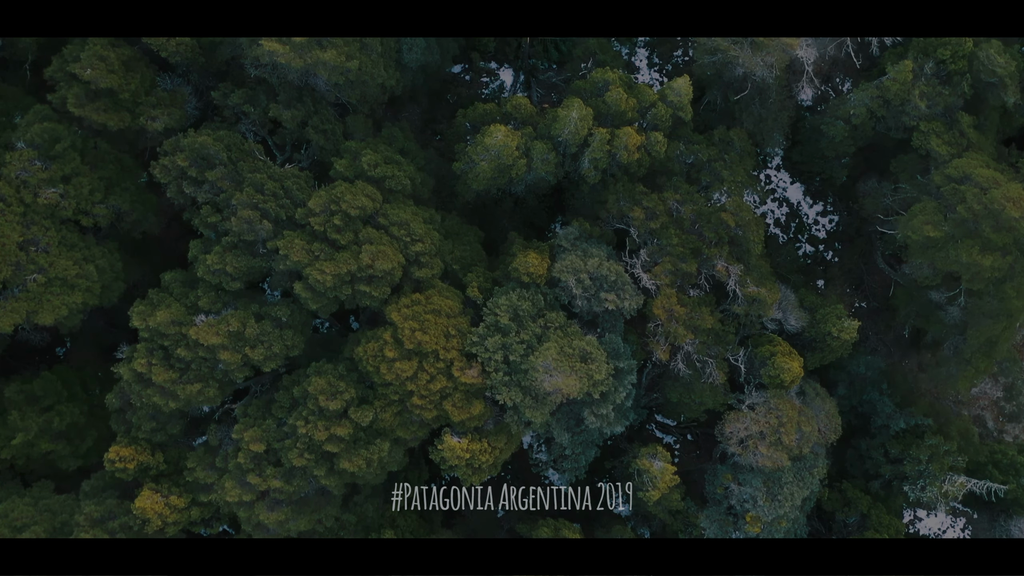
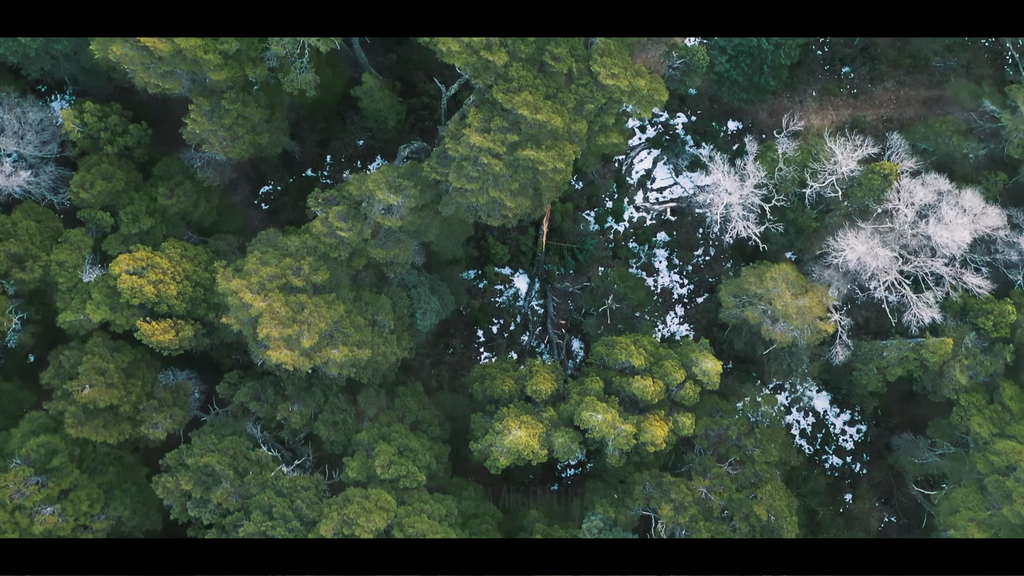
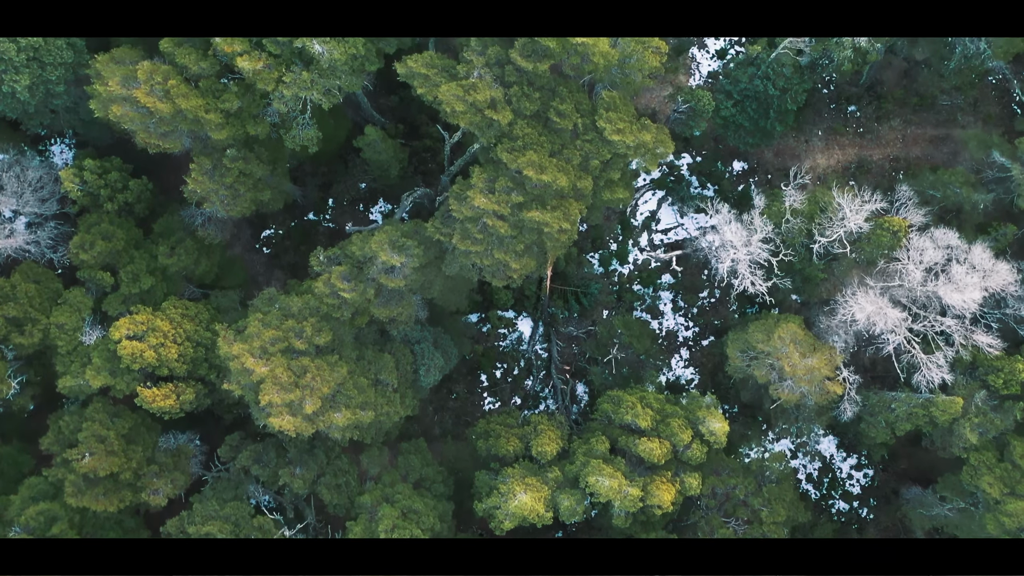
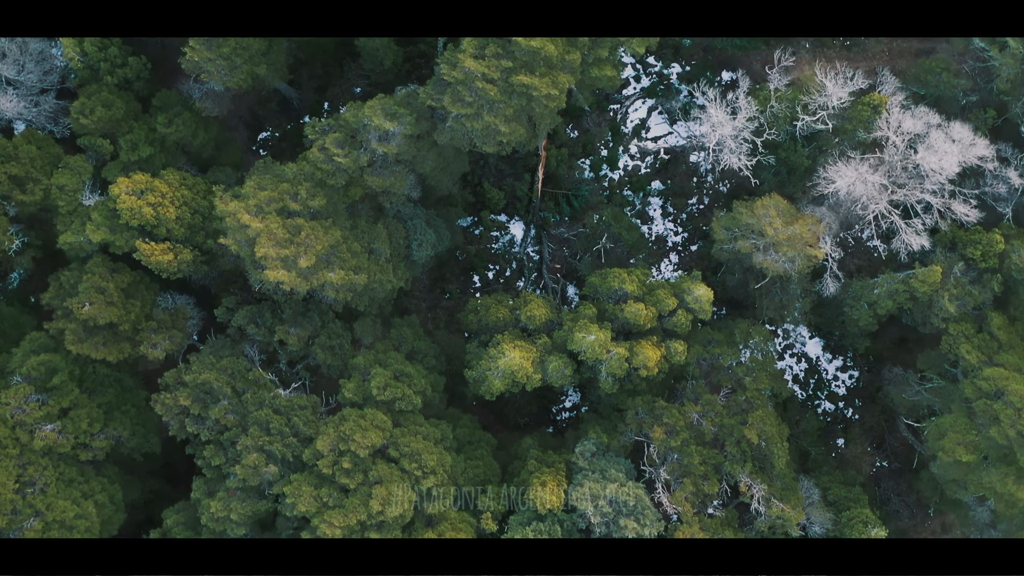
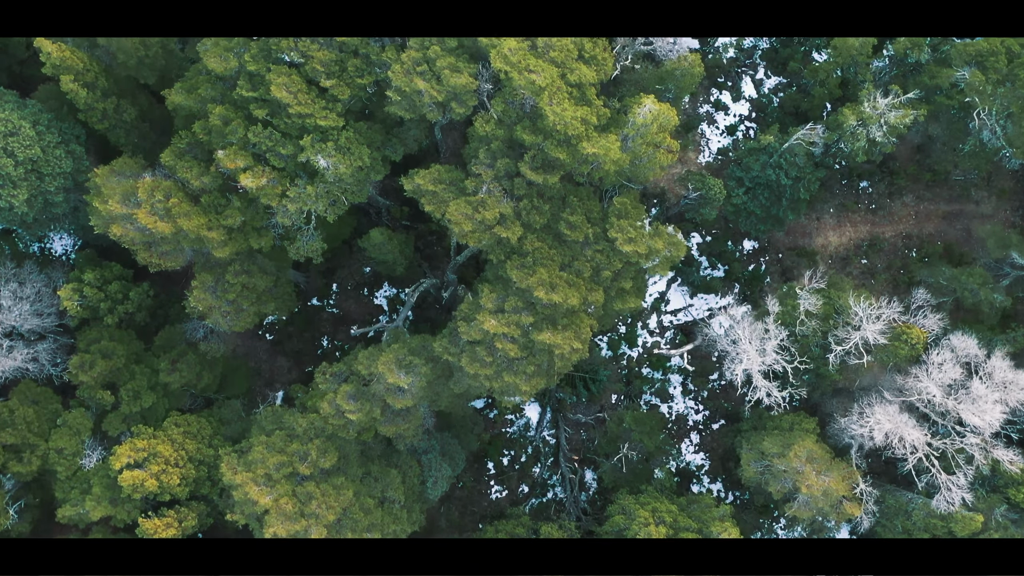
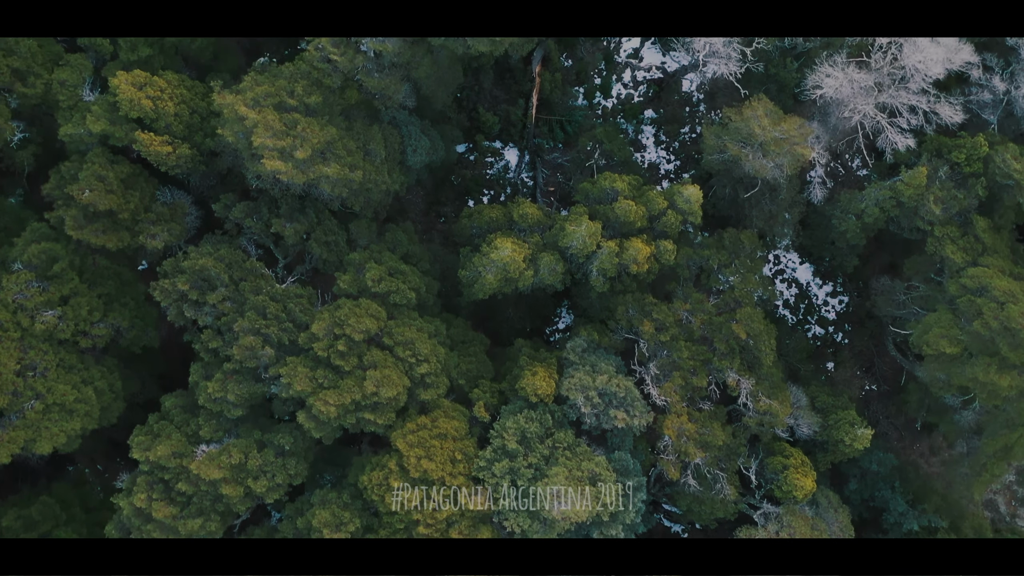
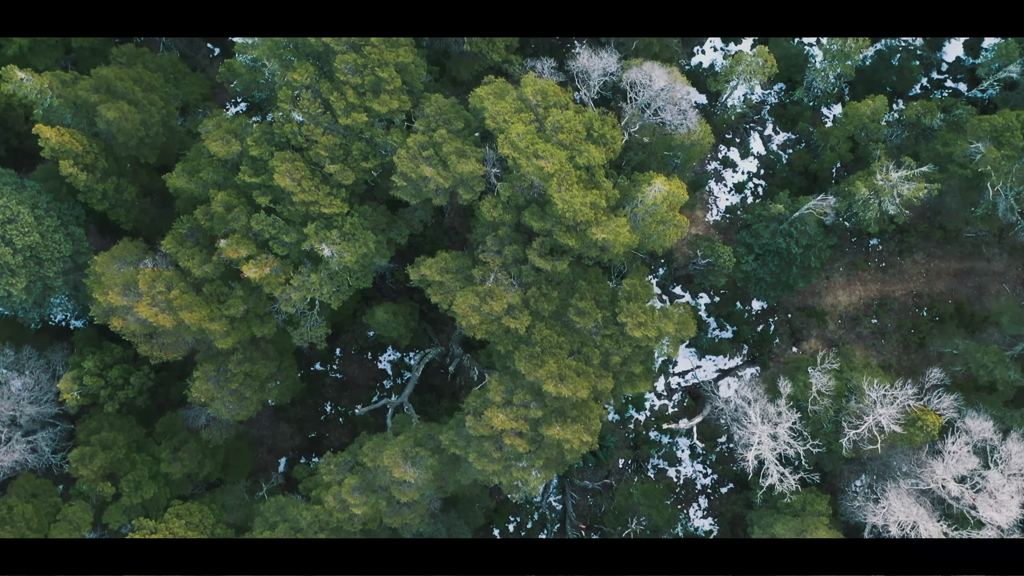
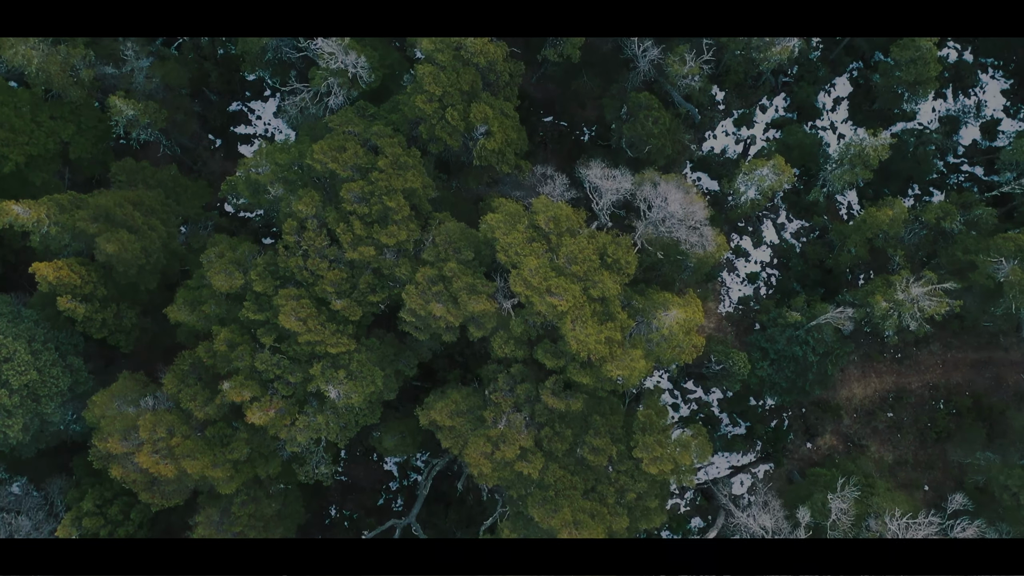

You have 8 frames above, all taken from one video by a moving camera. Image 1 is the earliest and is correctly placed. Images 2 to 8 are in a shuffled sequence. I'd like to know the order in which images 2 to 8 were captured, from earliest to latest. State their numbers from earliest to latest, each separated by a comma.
6, 4, 2, 3, 5, 7, 8
